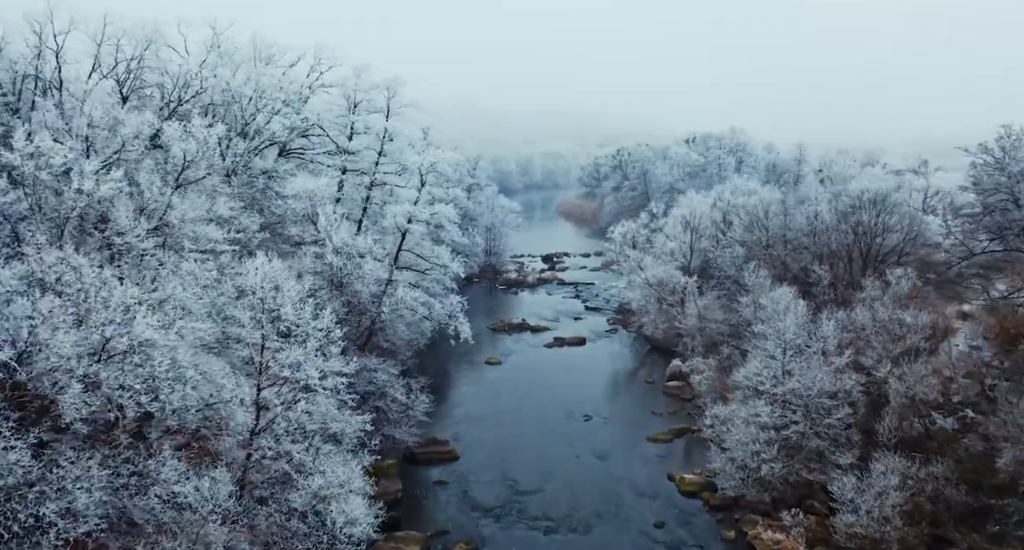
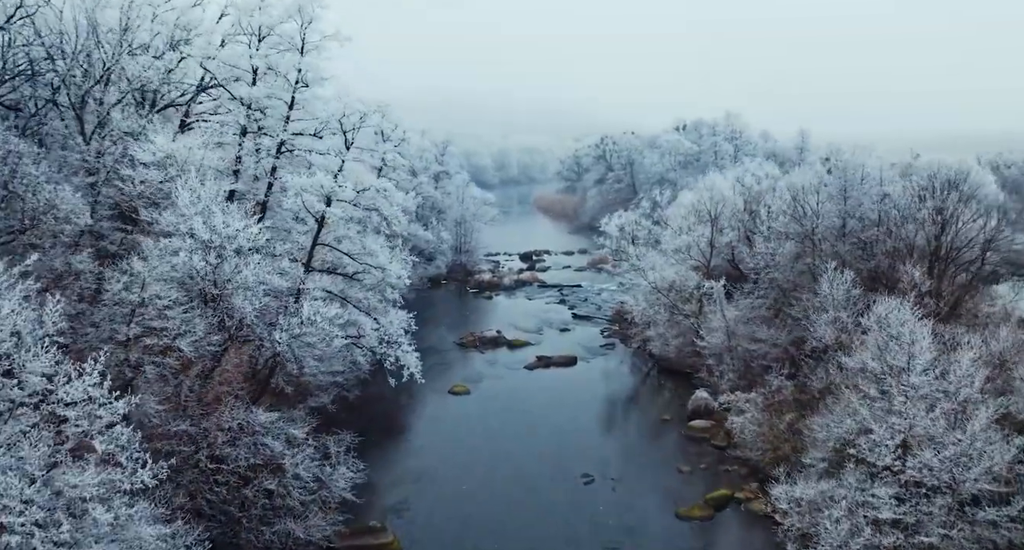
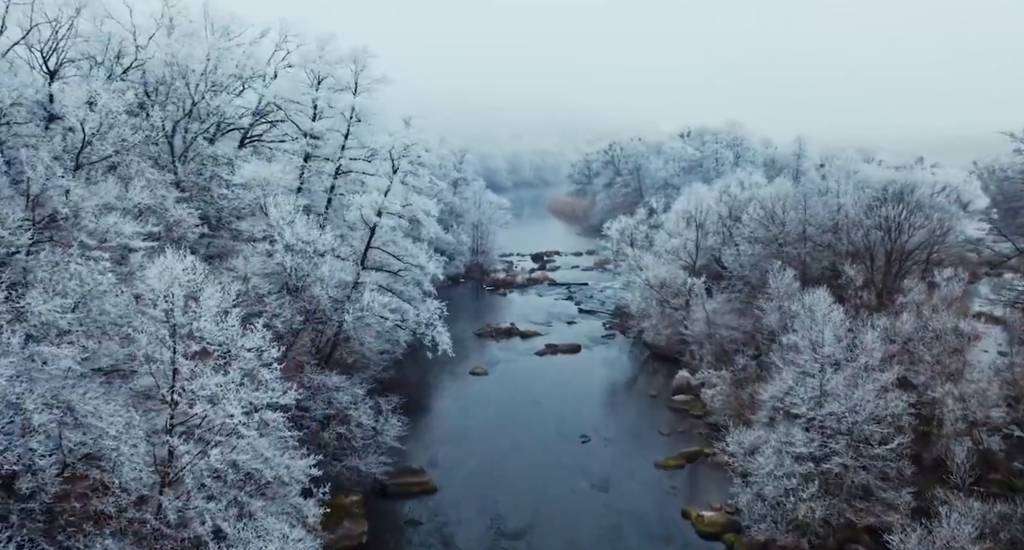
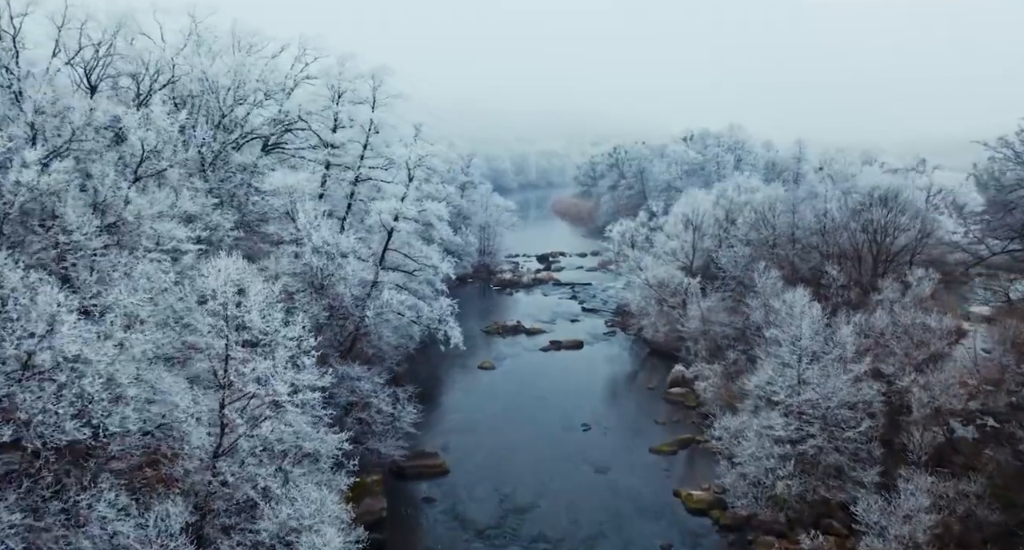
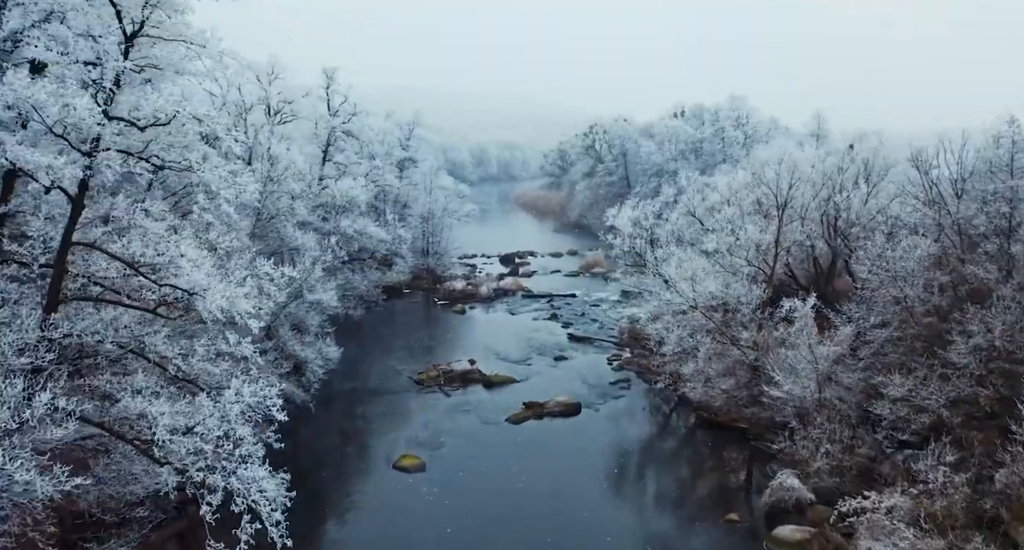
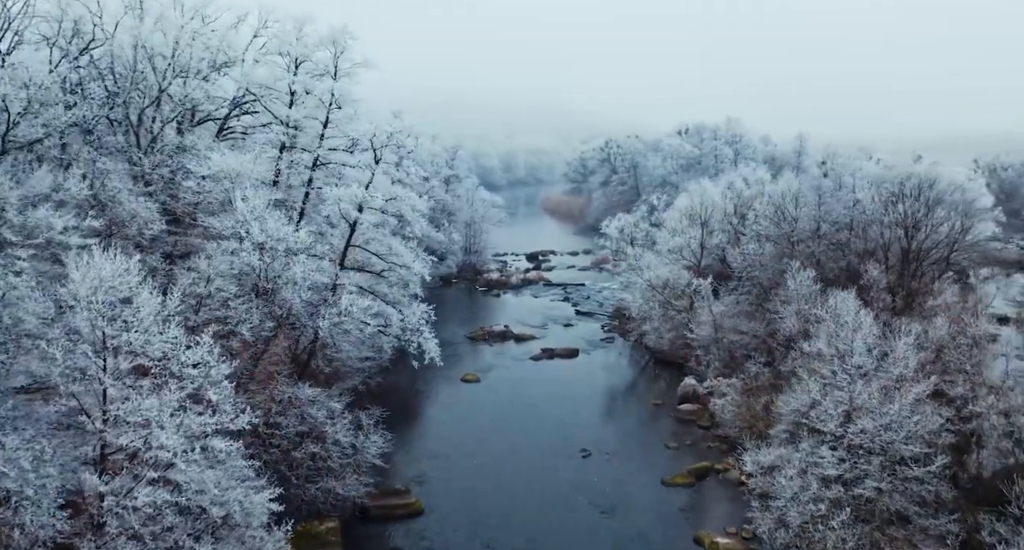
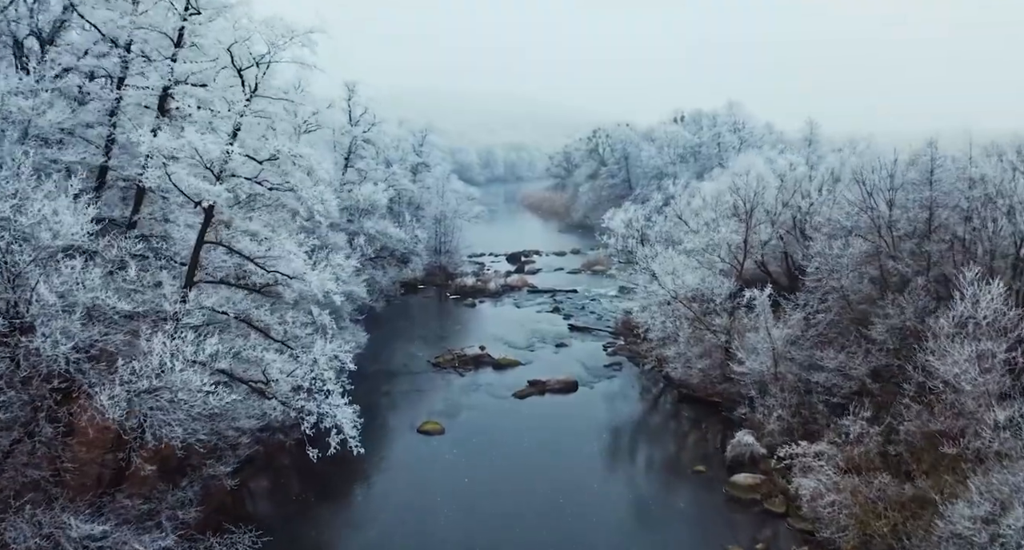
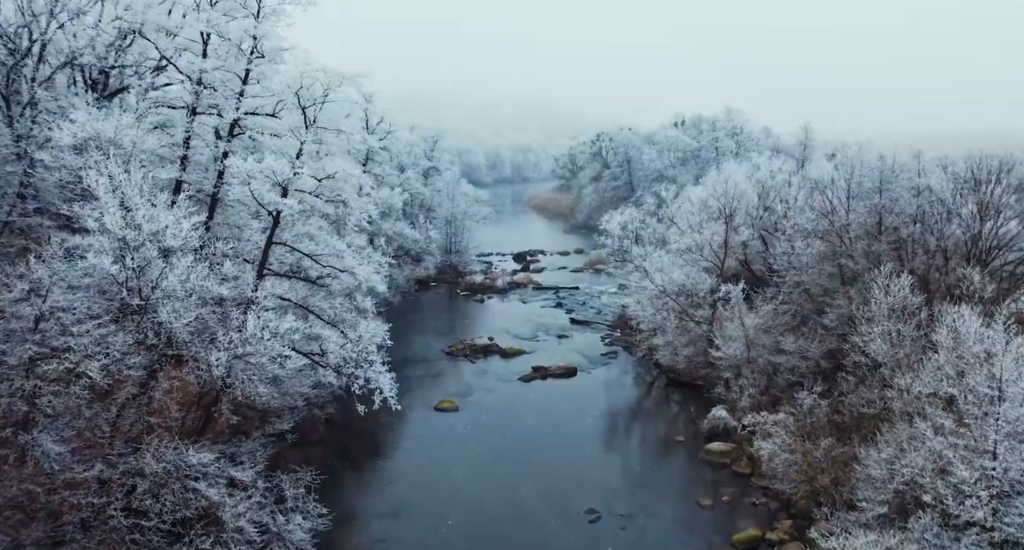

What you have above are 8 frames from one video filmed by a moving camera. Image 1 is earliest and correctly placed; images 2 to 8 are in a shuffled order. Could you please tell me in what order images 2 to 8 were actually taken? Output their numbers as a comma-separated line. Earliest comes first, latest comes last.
4, 3, 6, 2, 8, 7, 5
